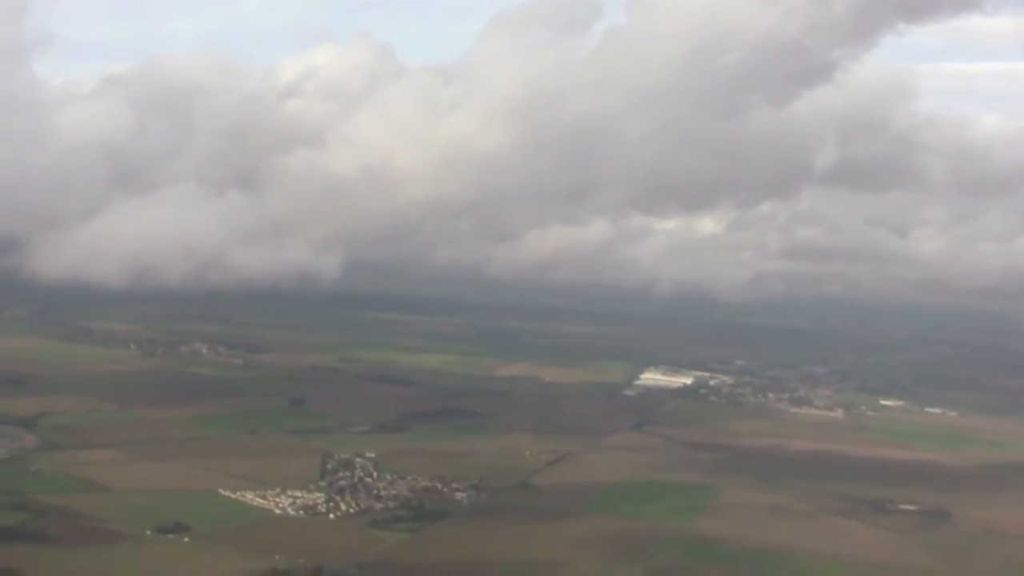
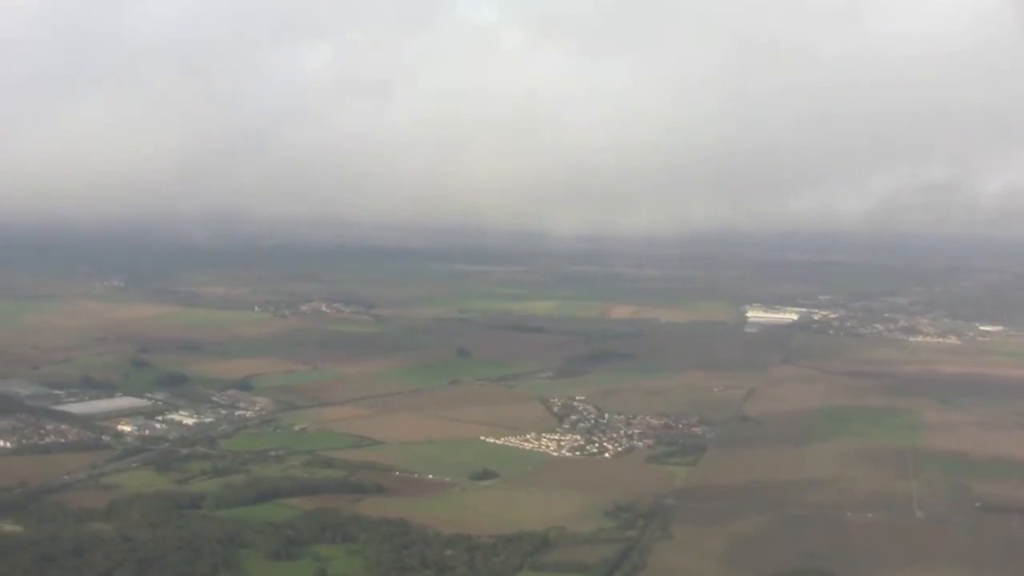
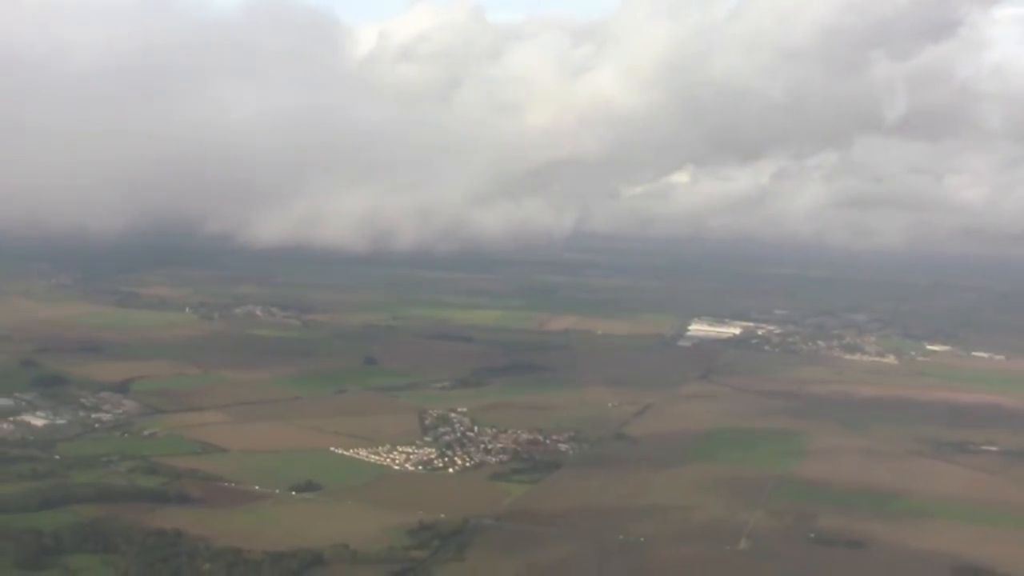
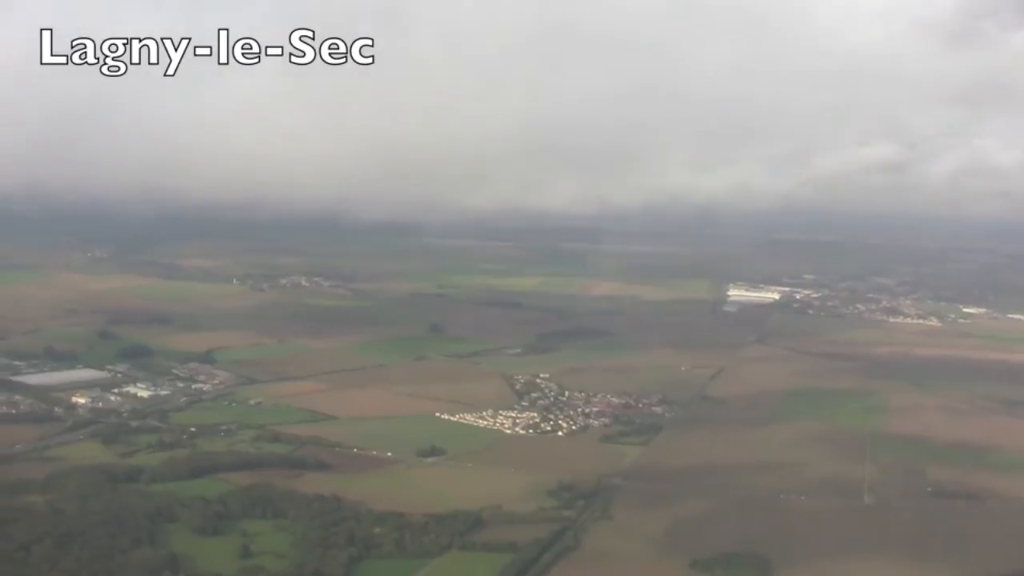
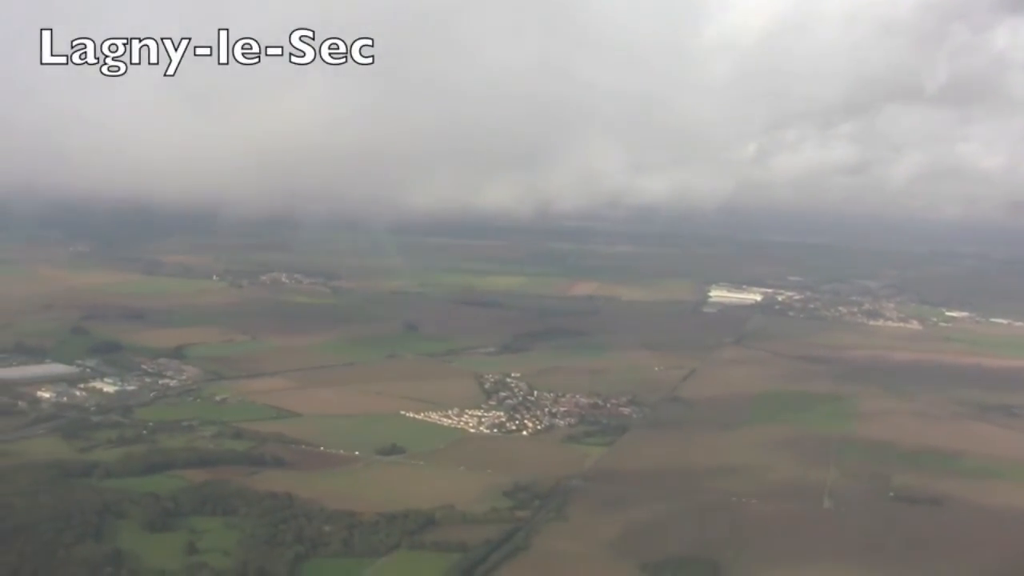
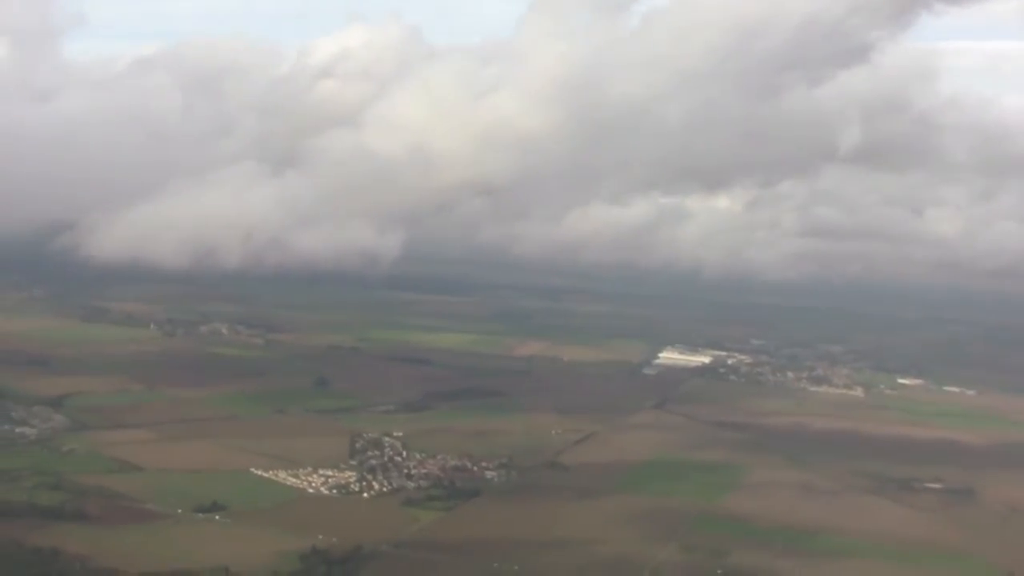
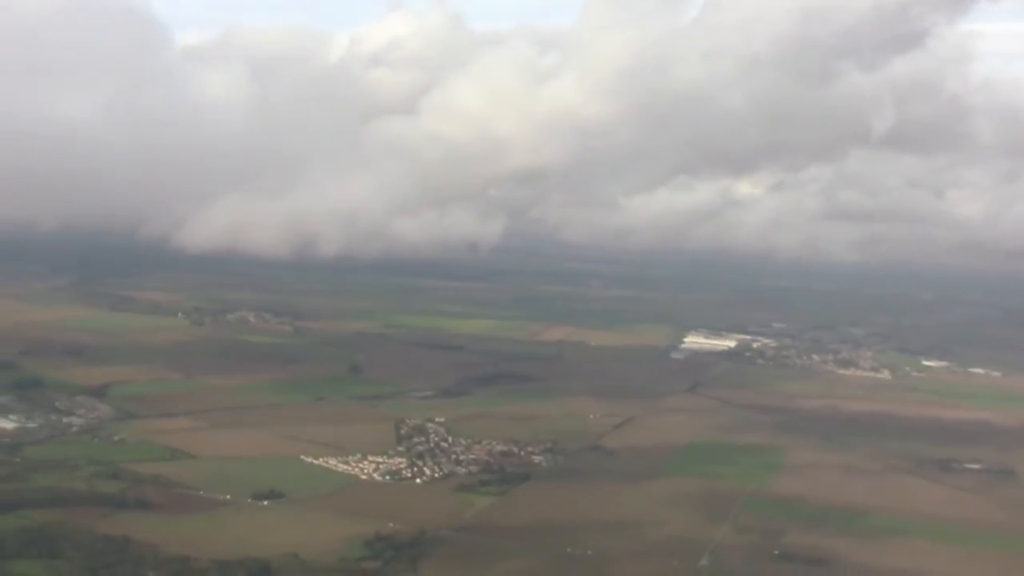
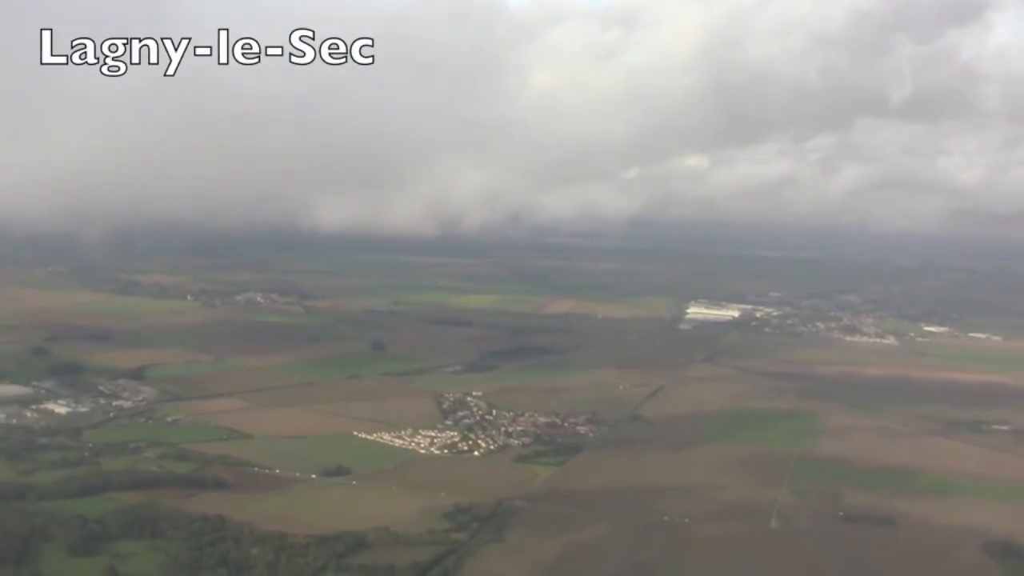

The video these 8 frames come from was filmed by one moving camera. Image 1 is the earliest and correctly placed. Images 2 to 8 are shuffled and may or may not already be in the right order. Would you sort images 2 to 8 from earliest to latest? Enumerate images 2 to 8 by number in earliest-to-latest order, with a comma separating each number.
6, 7, 3, 8, 5, 4, 2
